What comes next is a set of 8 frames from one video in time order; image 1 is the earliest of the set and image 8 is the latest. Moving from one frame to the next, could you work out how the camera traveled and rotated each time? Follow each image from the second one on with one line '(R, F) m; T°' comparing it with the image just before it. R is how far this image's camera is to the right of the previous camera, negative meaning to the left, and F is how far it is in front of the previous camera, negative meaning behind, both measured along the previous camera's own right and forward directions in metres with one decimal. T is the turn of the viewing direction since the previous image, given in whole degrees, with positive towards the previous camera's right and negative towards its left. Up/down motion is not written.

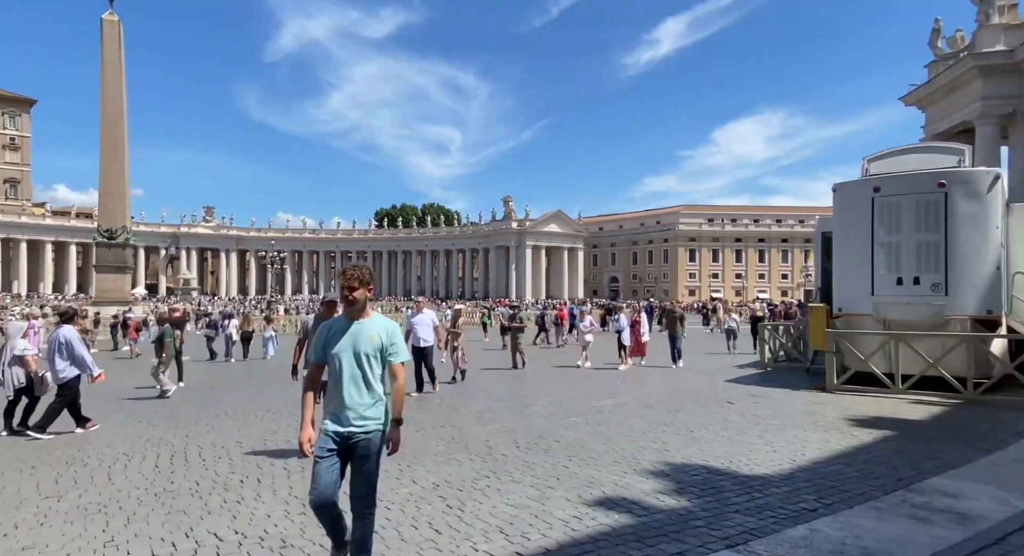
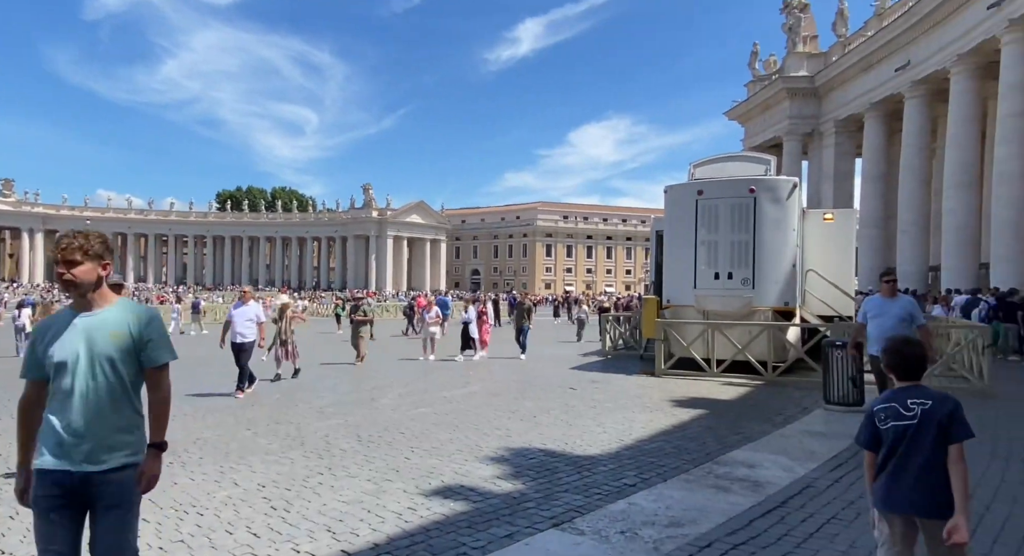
(+0.1, -0.1) m; +11°
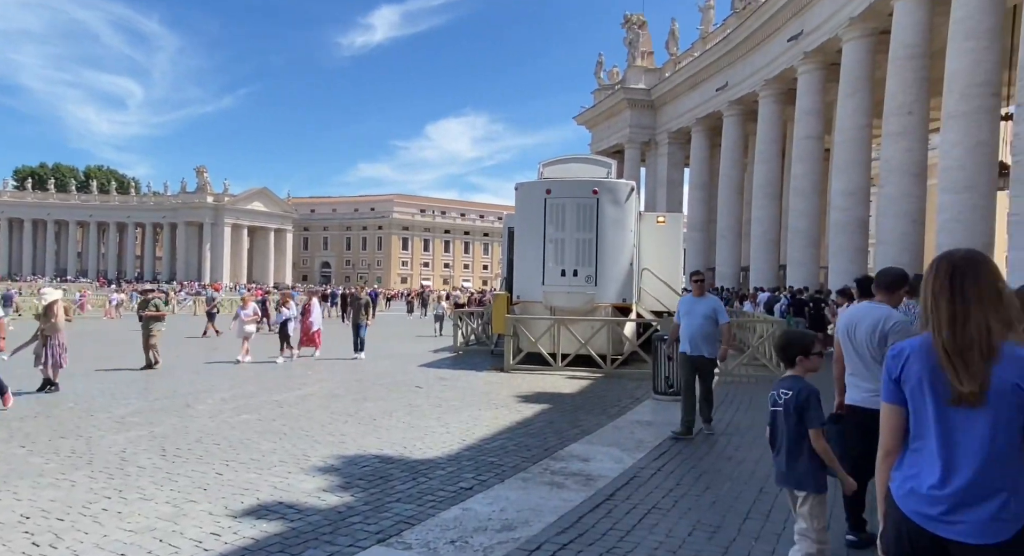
(+0.2, +0.2) m; +11°
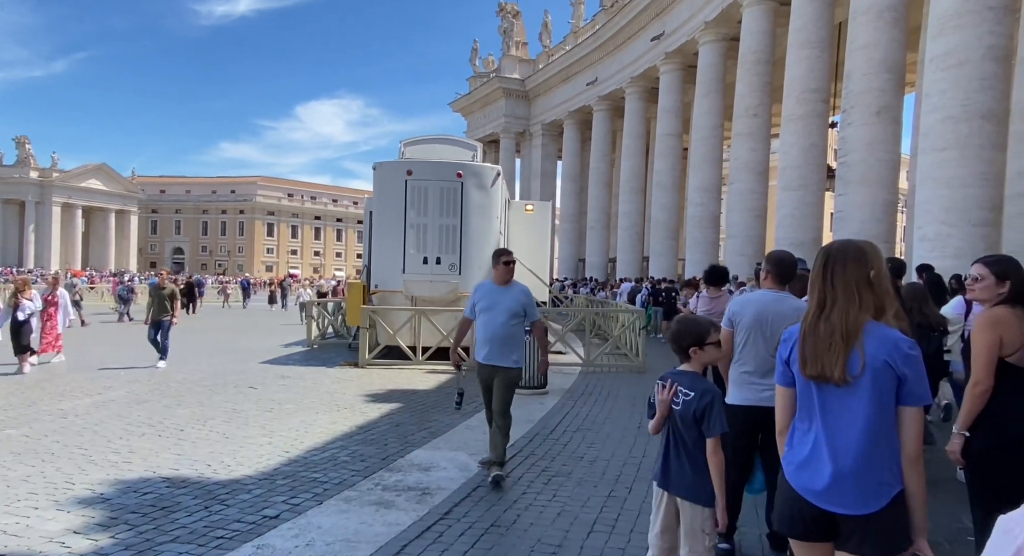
(+0.4, +0.8) m; +10°
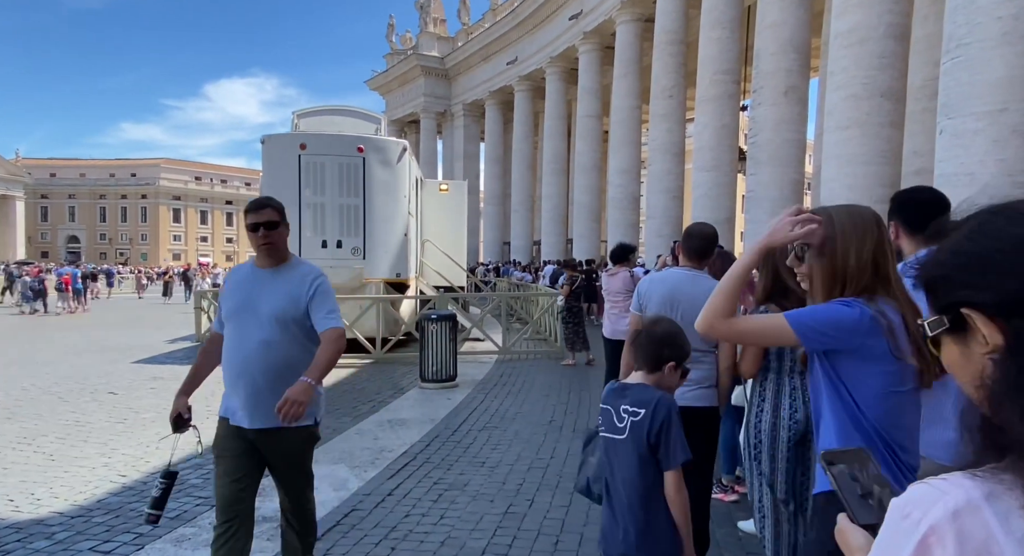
(+0.3, +0.9) m; +6°
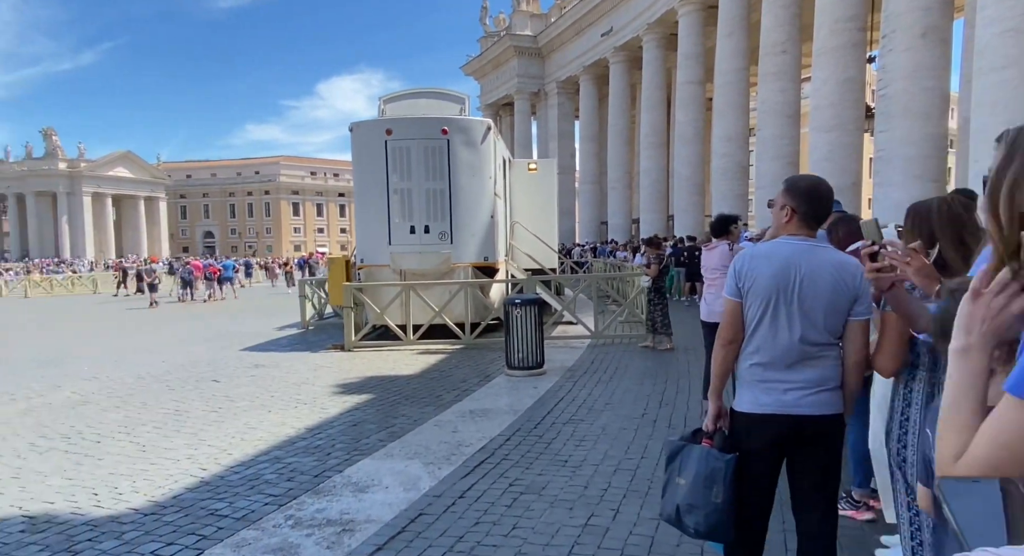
(+0.2, +0.5) m; -8°
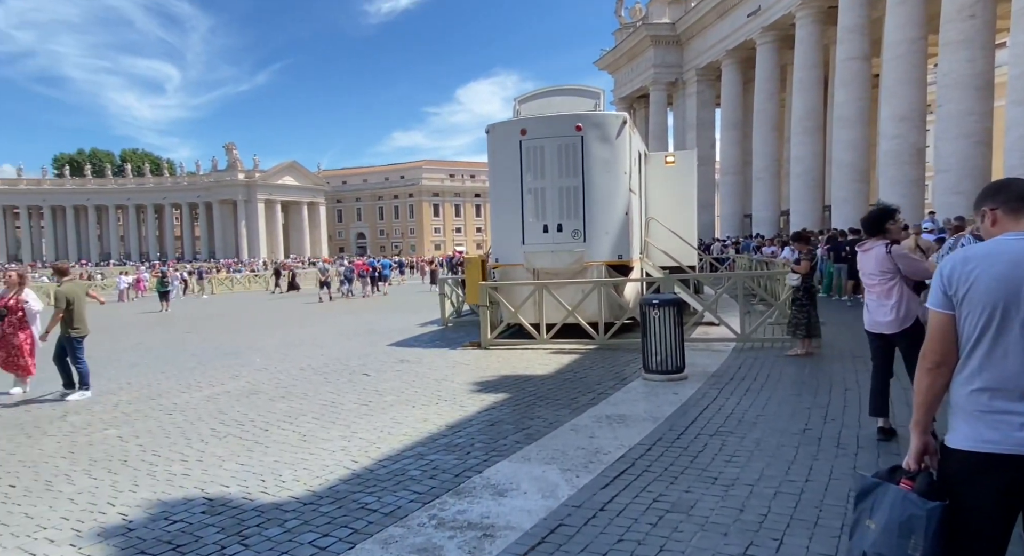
(-0.1, +0.1) m; -10°
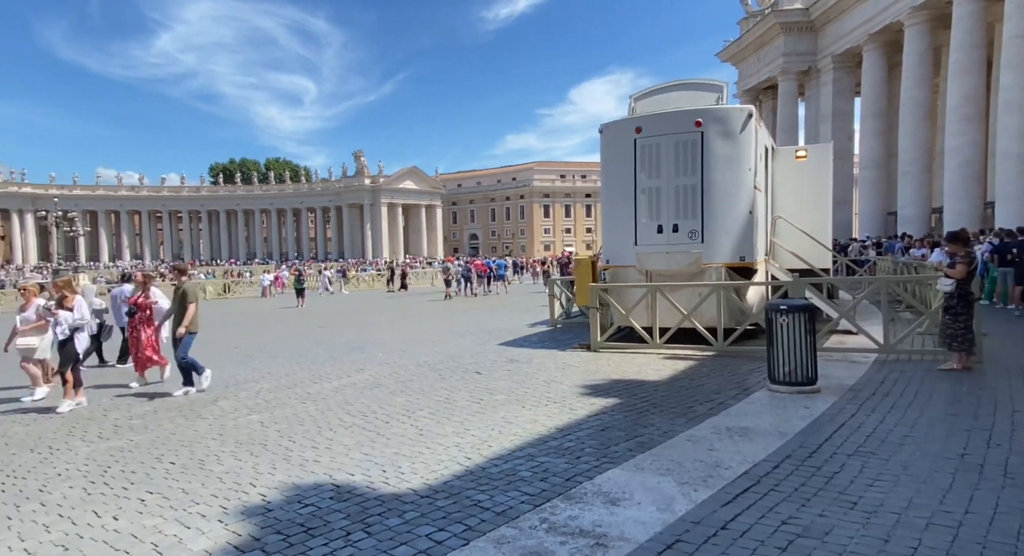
(0.0, +0.2) m; -9°
